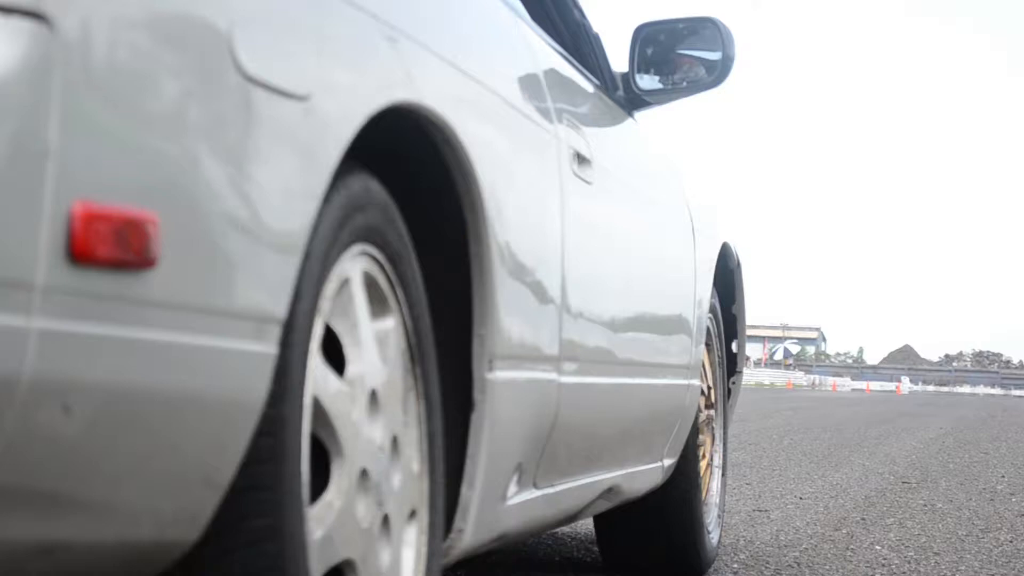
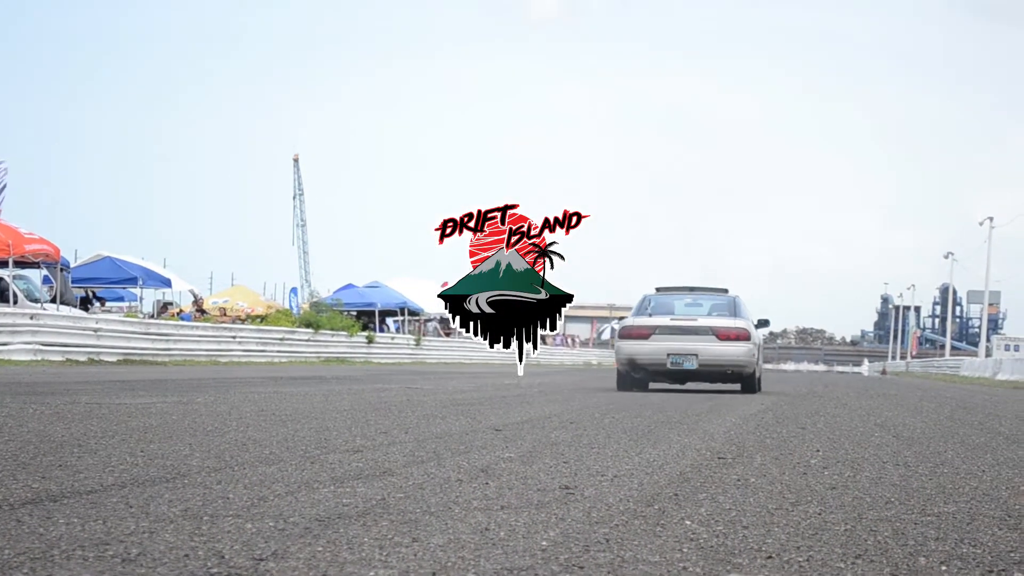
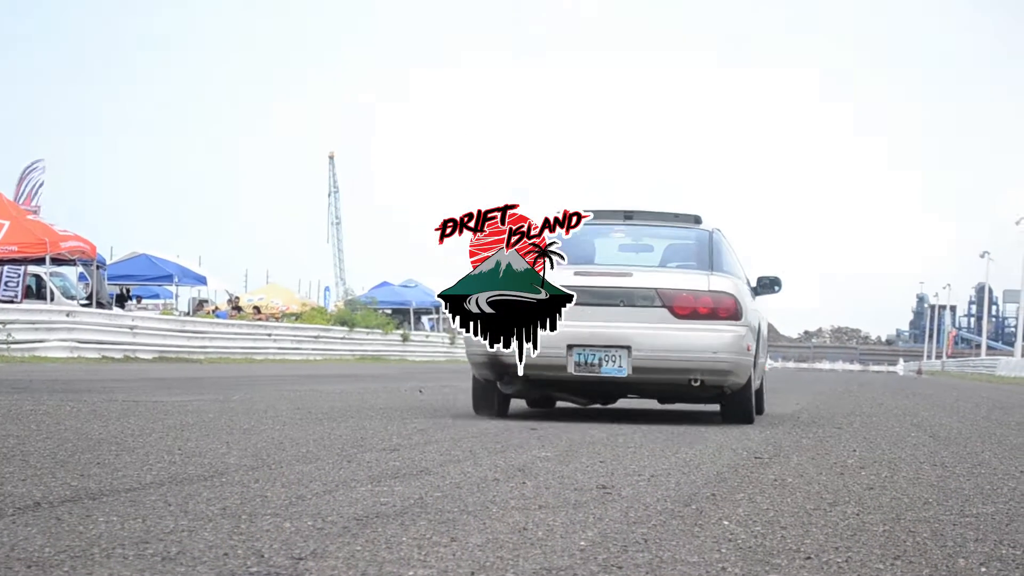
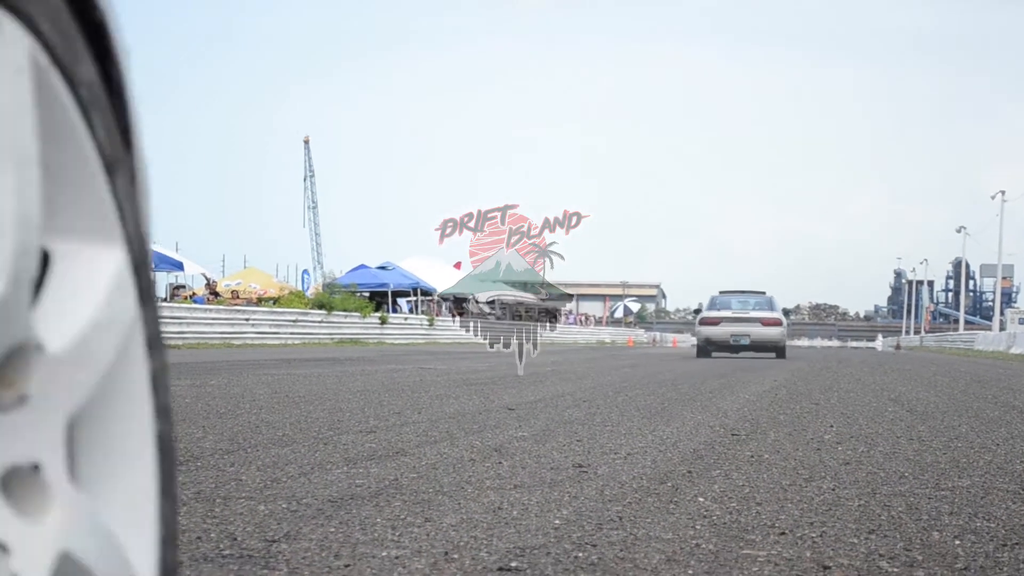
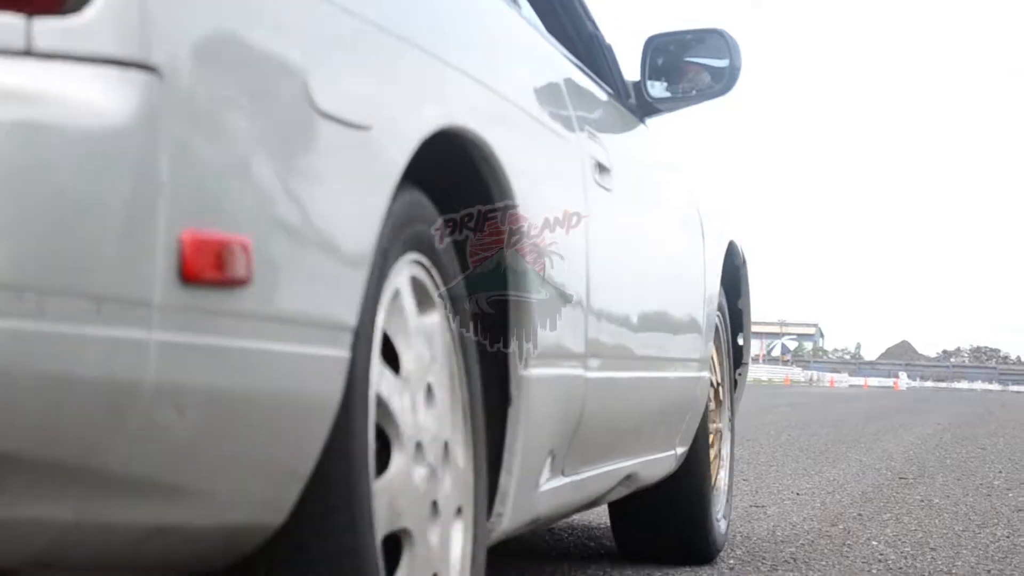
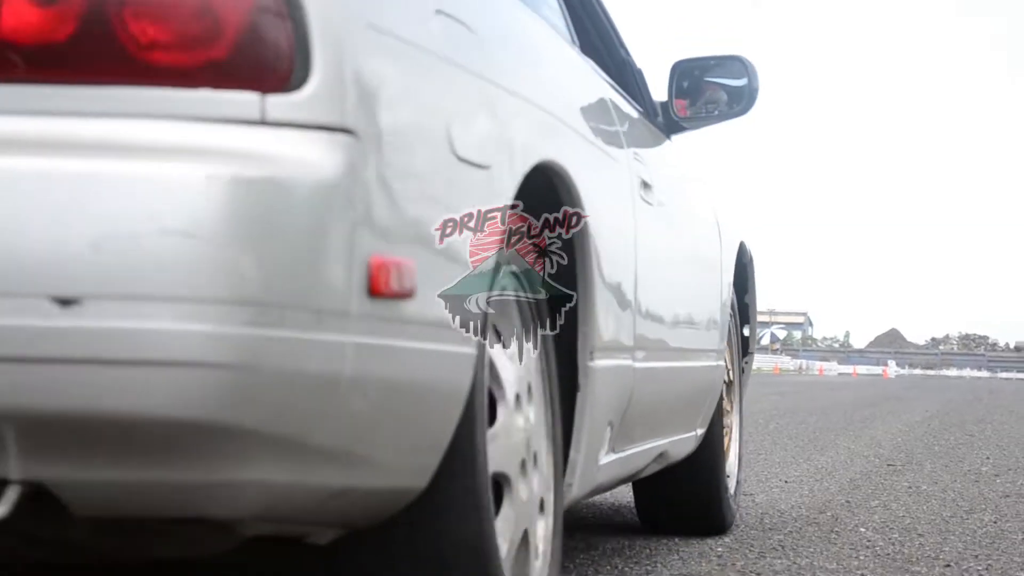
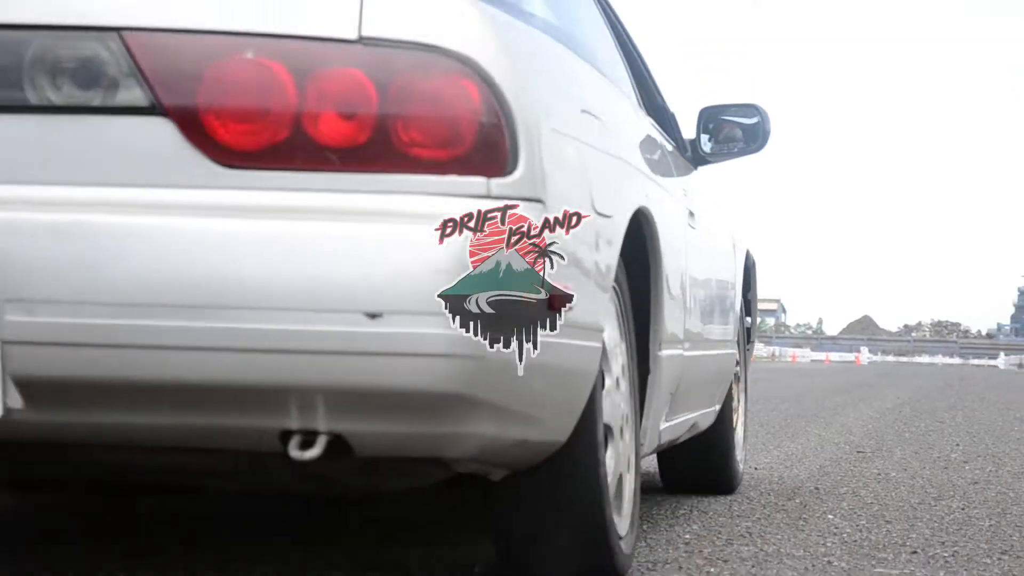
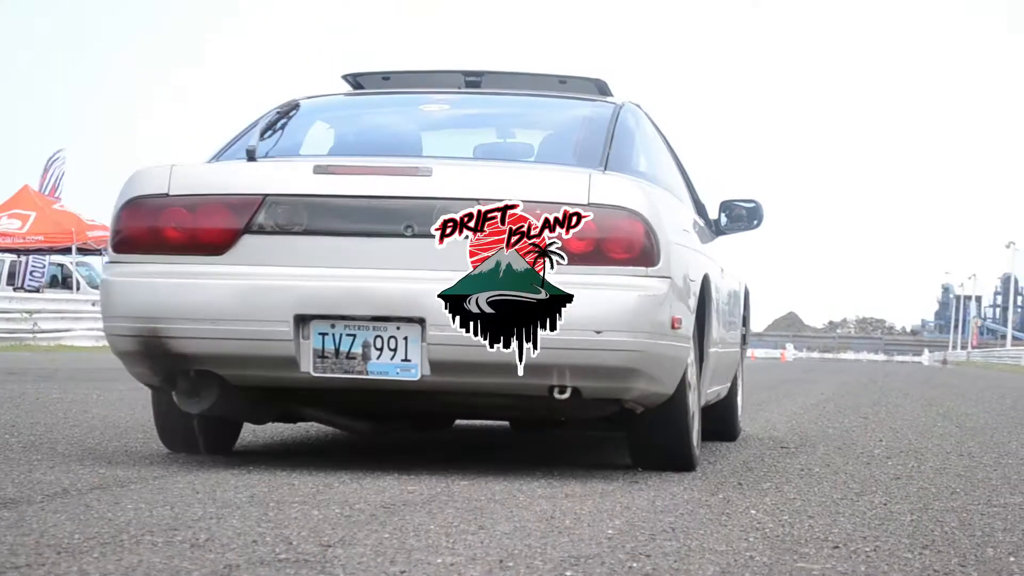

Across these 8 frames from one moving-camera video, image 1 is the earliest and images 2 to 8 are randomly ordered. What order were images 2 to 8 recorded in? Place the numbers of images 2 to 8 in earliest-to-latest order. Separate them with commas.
5, 6, 7, 8, 3, 2, 4
